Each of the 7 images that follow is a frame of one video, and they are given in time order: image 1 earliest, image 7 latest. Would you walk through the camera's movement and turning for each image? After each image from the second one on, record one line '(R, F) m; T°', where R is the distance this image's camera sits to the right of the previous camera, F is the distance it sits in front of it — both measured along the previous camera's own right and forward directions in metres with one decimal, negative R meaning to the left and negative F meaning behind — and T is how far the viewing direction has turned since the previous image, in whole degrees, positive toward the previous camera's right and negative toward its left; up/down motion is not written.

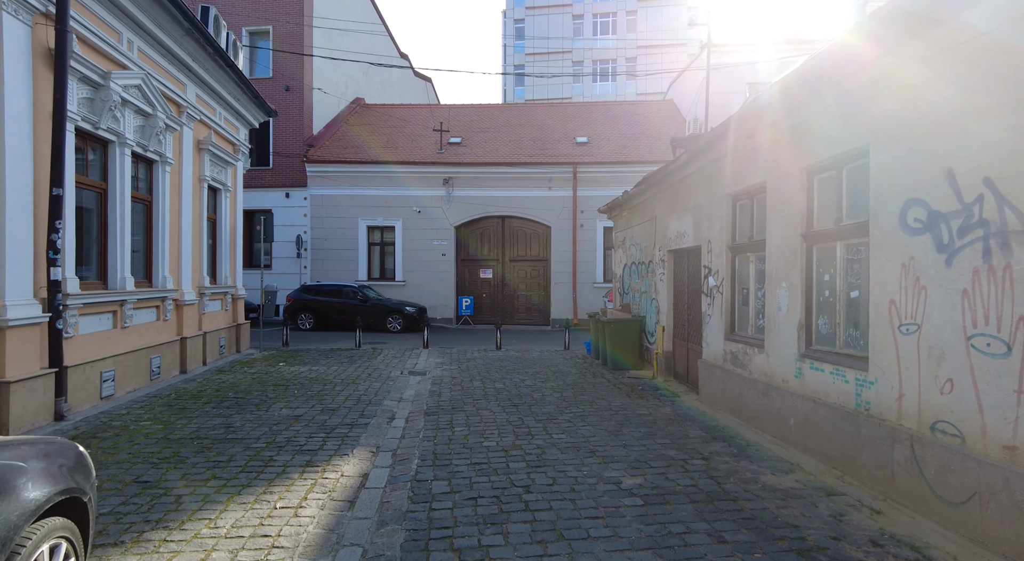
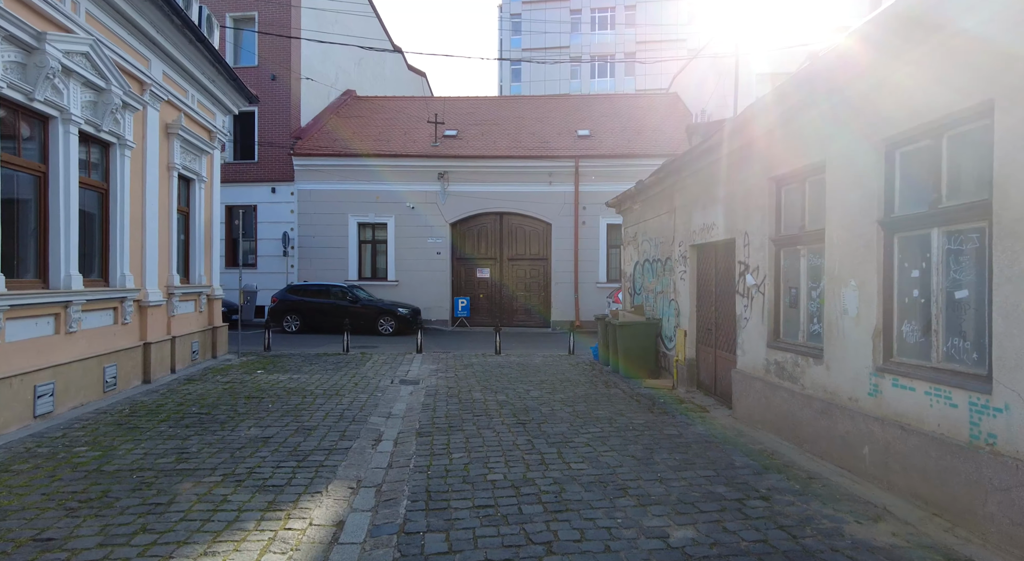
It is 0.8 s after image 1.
(-0.1, +1.0) m; +1°
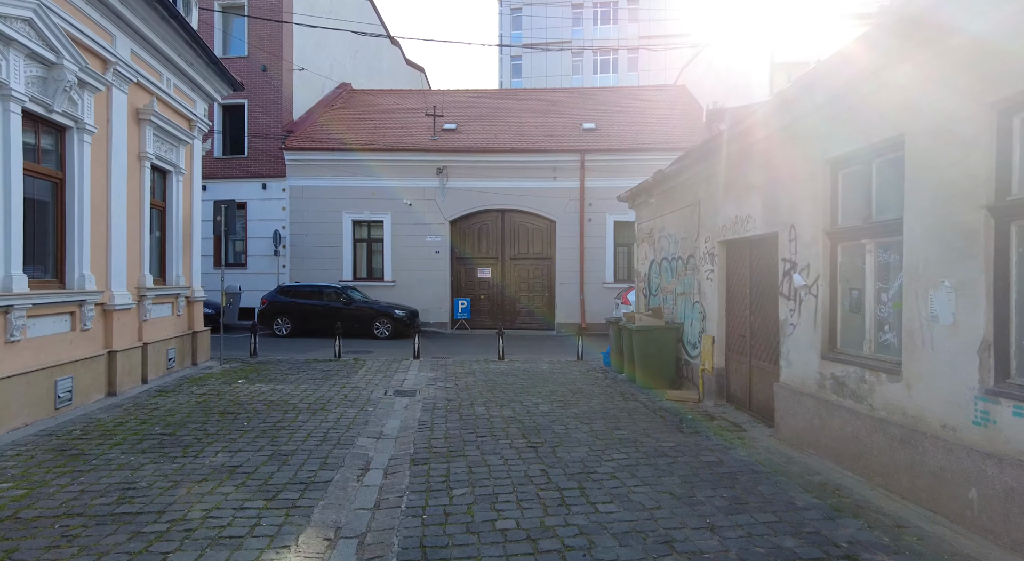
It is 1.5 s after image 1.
(-0.1, +0.9) m; 0°
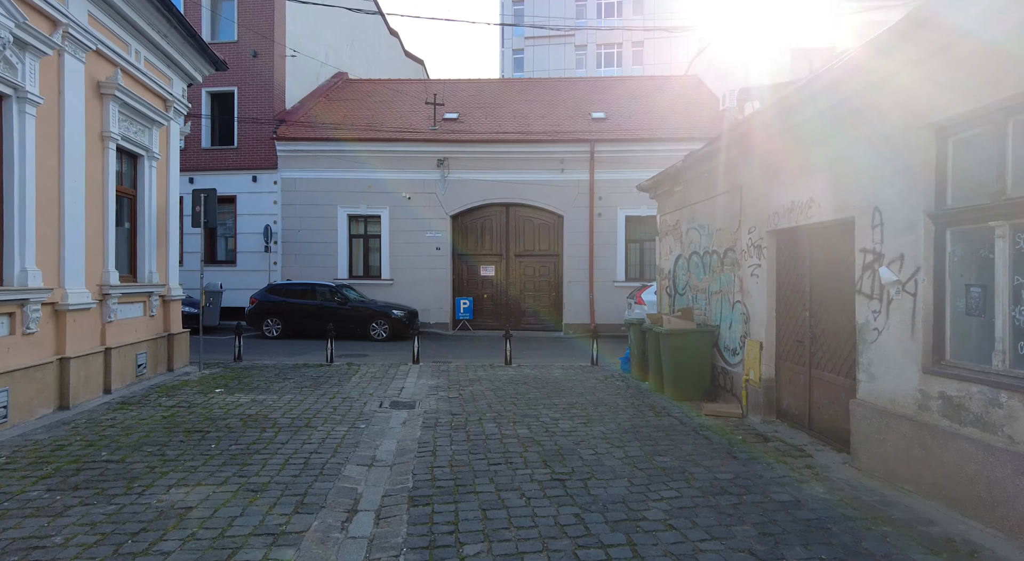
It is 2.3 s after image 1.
(-0.2, +1.0) m; 0°
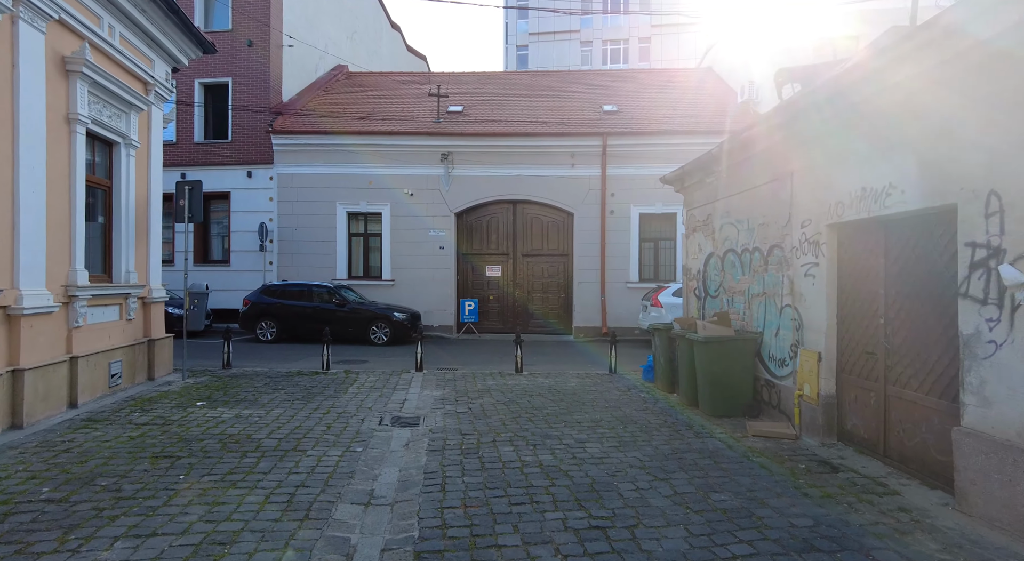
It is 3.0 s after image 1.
(-0.2, +0.9) m; 0°
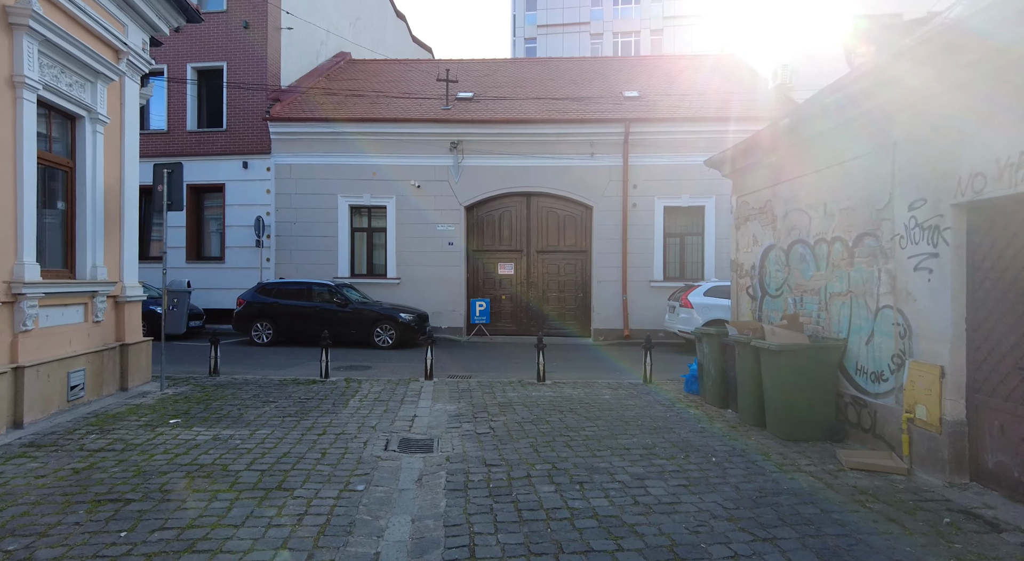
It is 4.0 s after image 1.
(-0.3, +1.2) m; 0°
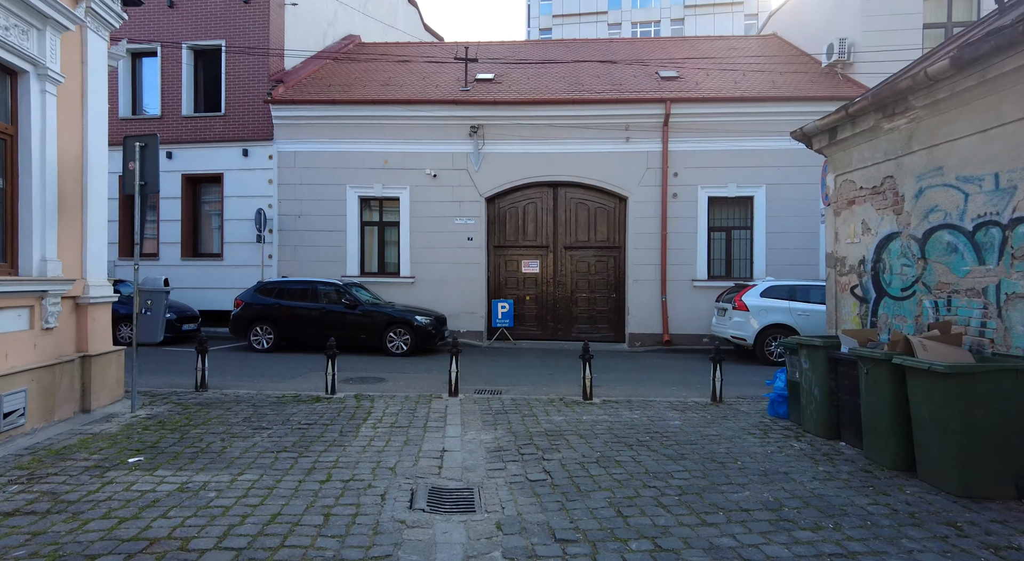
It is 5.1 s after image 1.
(-0.4, +1.5) m; -1°
